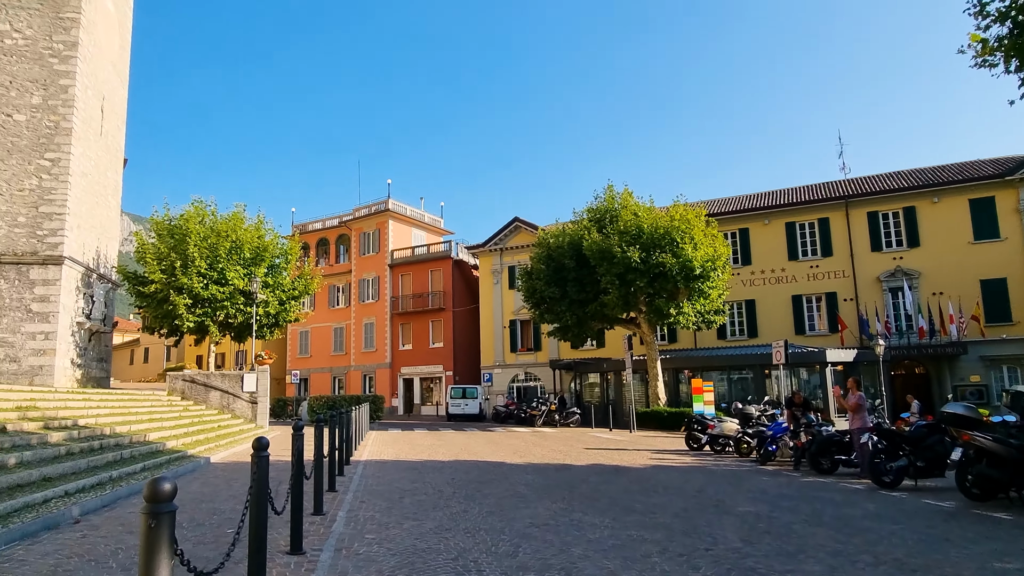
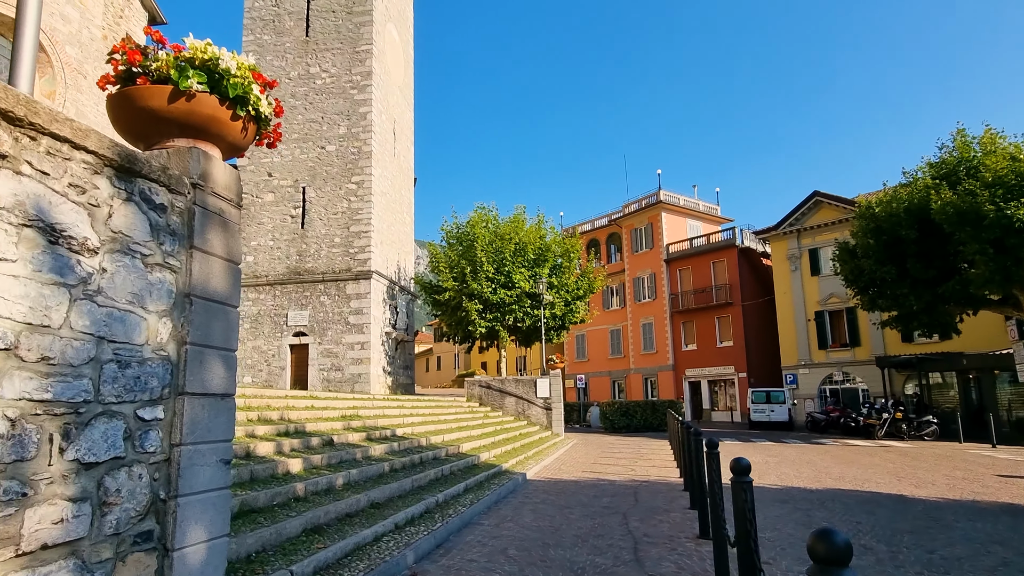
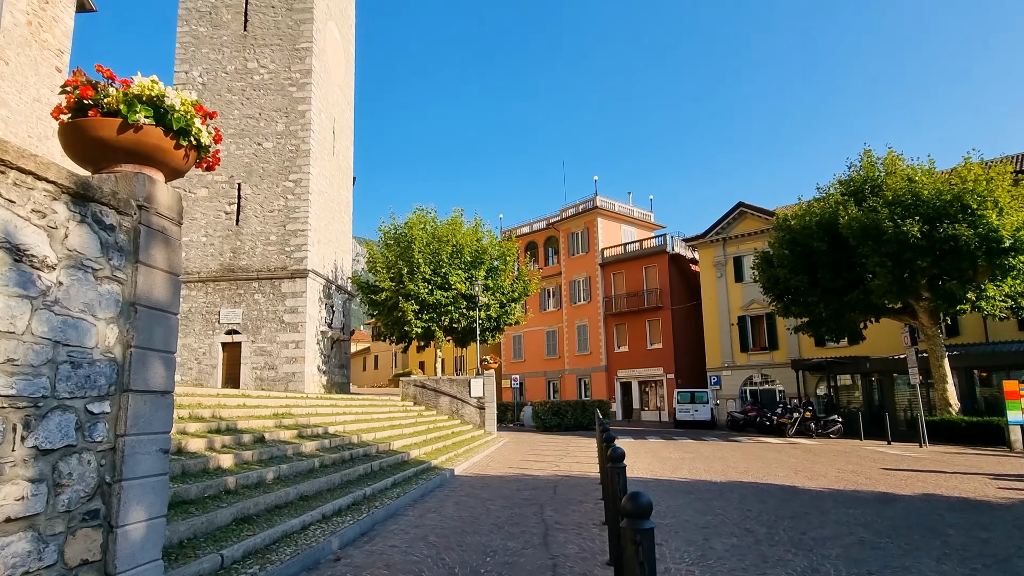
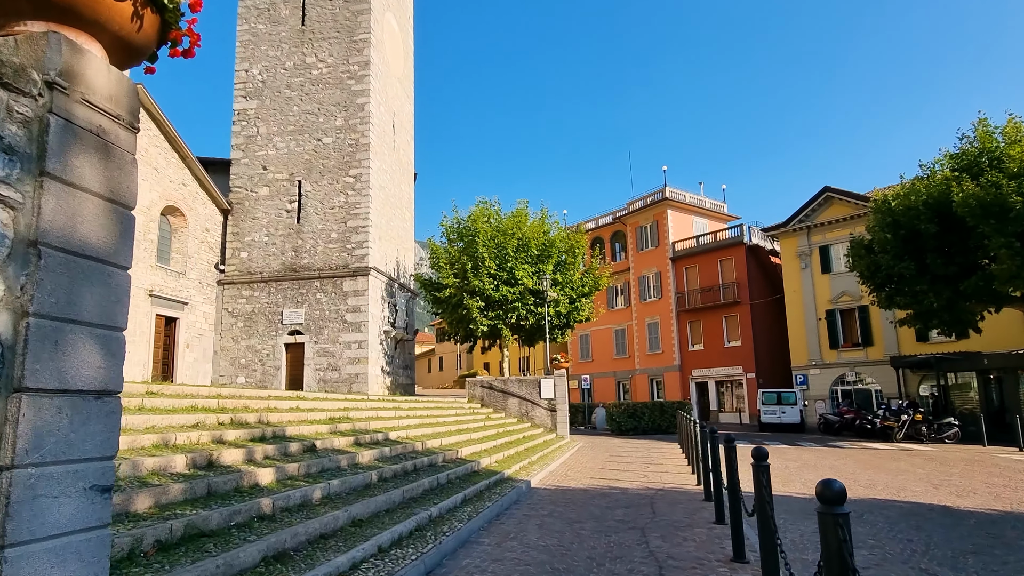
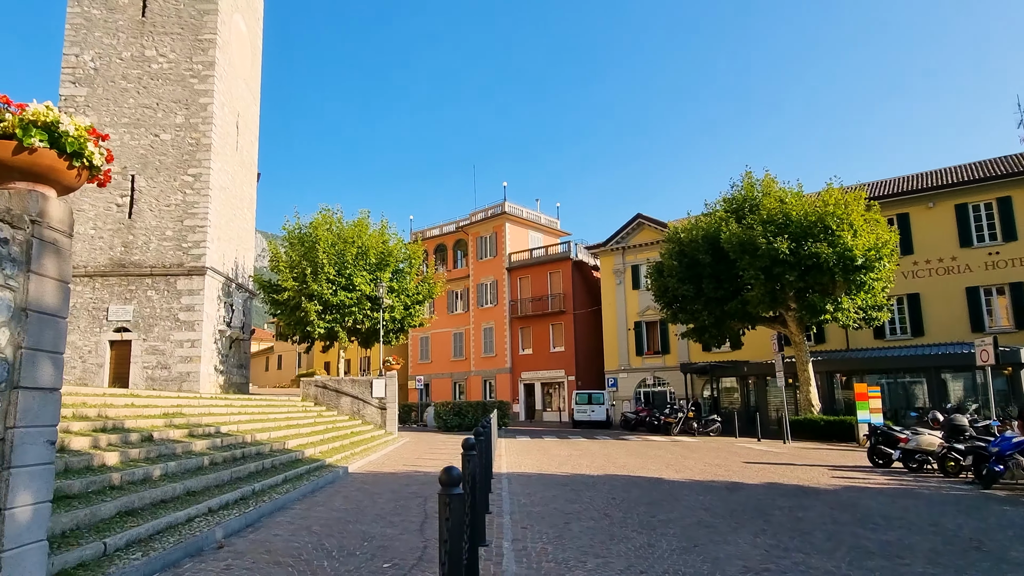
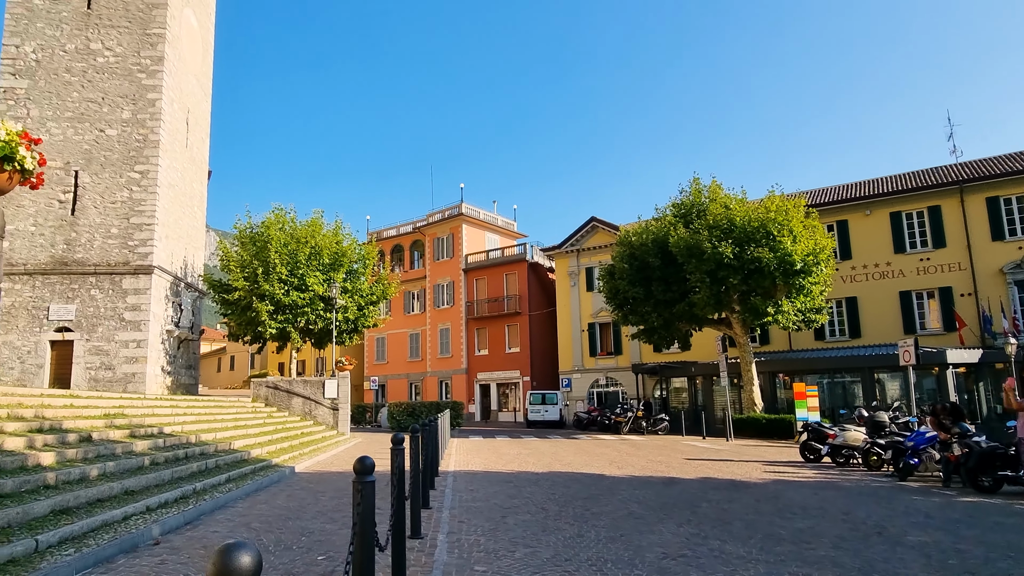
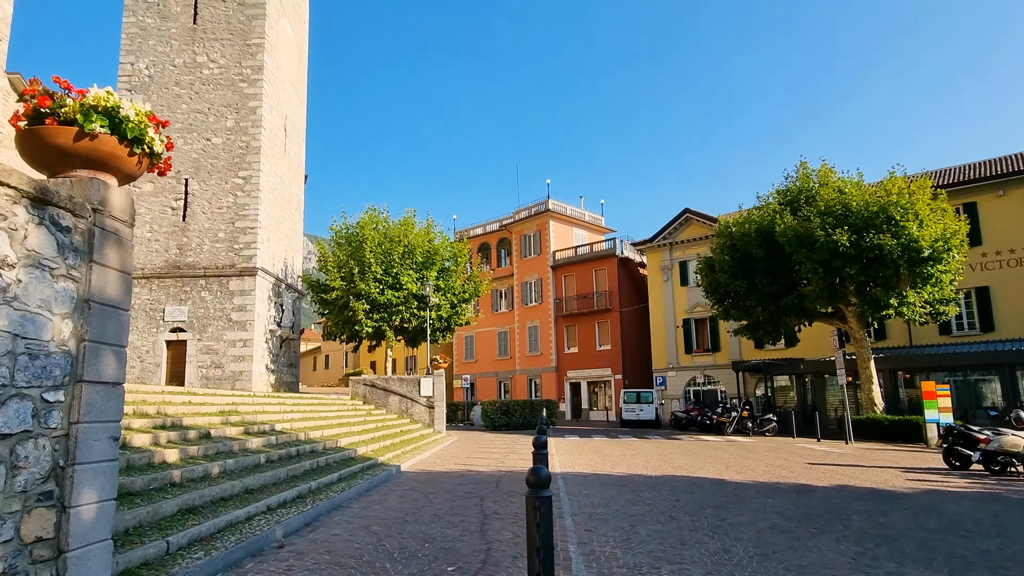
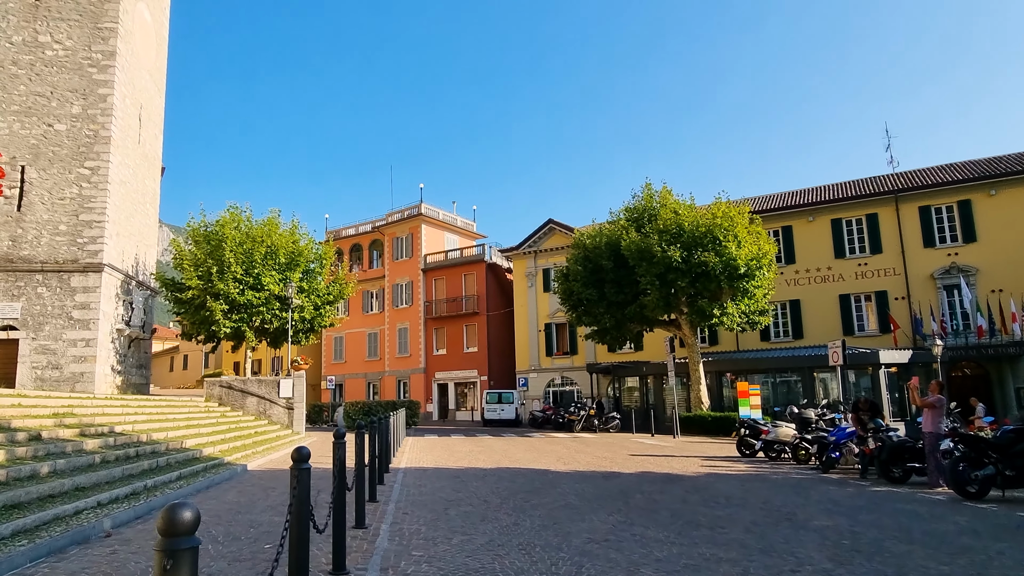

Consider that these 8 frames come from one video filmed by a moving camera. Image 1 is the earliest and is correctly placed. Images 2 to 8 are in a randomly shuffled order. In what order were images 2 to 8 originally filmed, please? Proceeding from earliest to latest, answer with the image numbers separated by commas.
8, 6, 5, 7, 3, 2, 4
